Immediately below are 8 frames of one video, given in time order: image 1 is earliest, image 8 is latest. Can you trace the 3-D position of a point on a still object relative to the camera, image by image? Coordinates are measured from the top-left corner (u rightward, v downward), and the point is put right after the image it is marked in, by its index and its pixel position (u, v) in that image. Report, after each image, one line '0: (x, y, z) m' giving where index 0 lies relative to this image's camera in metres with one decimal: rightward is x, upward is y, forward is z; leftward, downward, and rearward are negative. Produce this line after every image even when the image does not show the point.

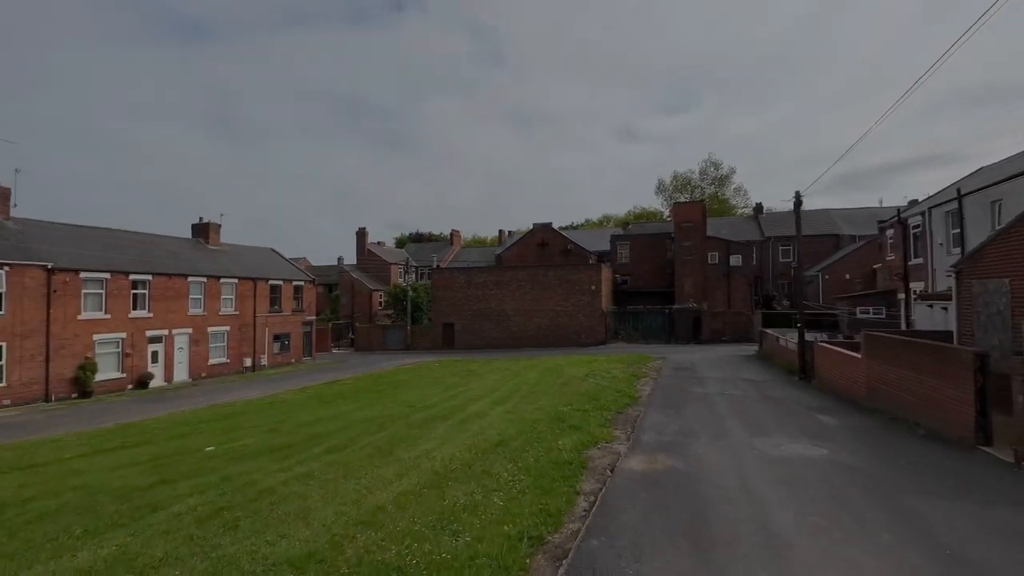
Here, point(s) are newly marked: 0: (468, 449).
0: (-0.7, -2.7, +8.2) m
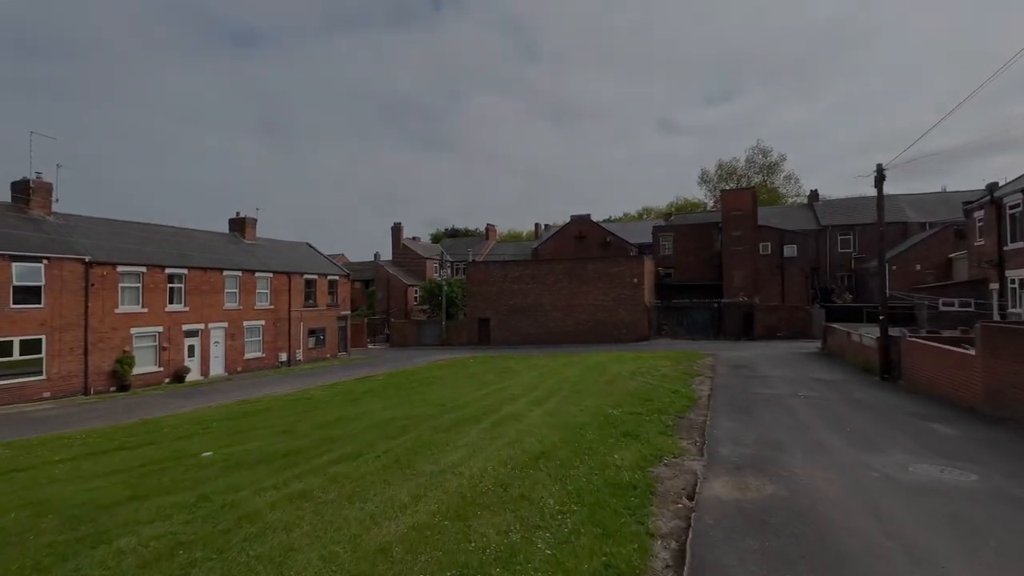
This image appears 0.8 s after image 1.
0: (-0.1, -2.4, +6.7) m
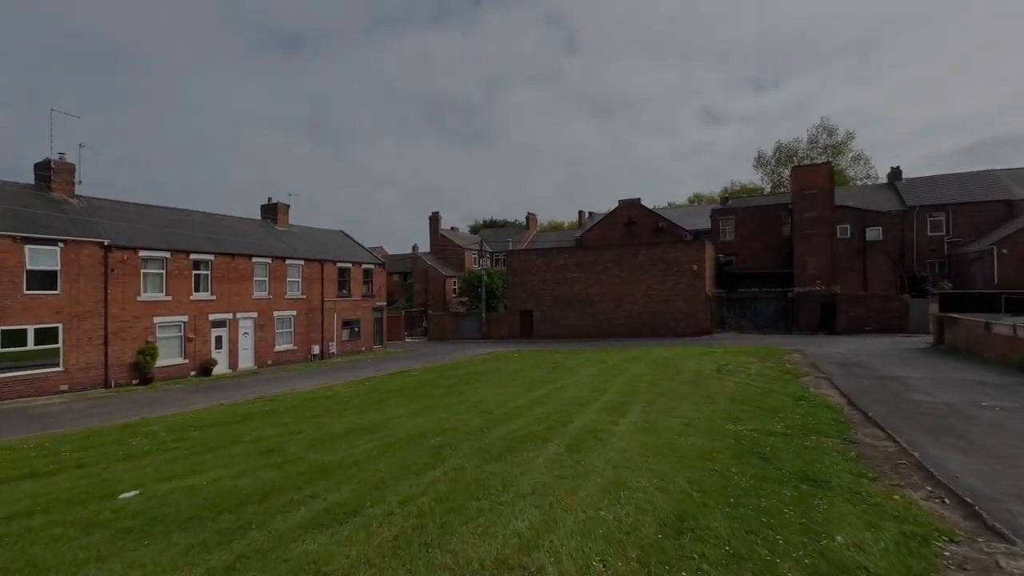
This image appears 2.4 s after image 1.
0: (+0.8, -1.9, +3.5) m
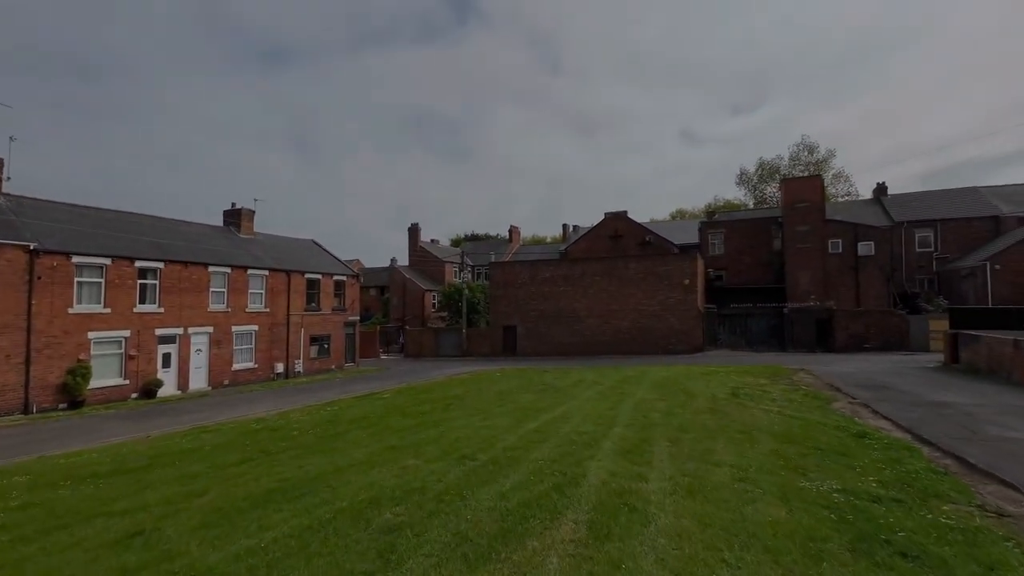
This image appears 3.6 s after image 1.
0: (+0.8, -1.7, +1.4) m
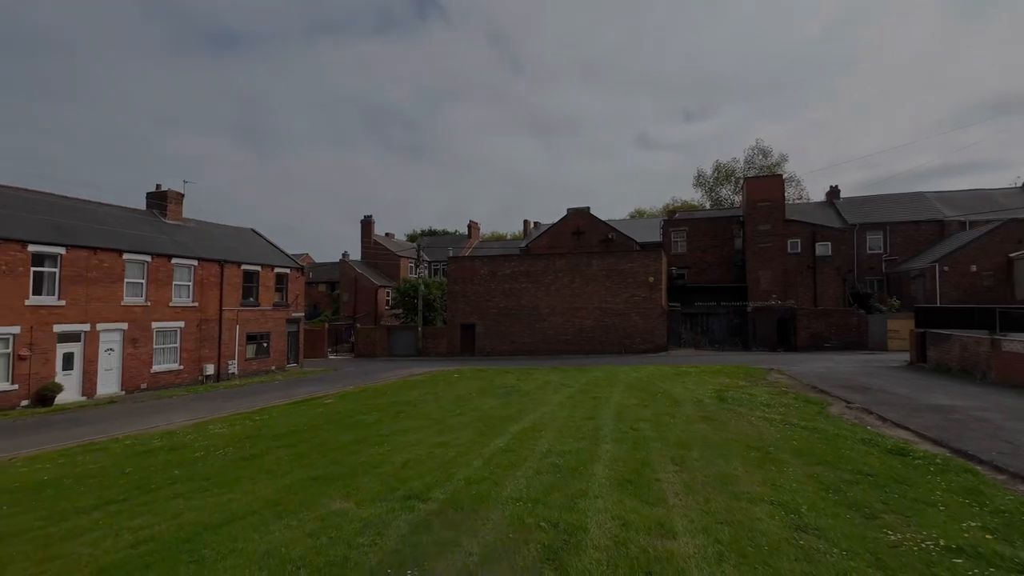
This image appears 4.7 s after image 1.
0: (+1.0, -1.5, -0.4) m
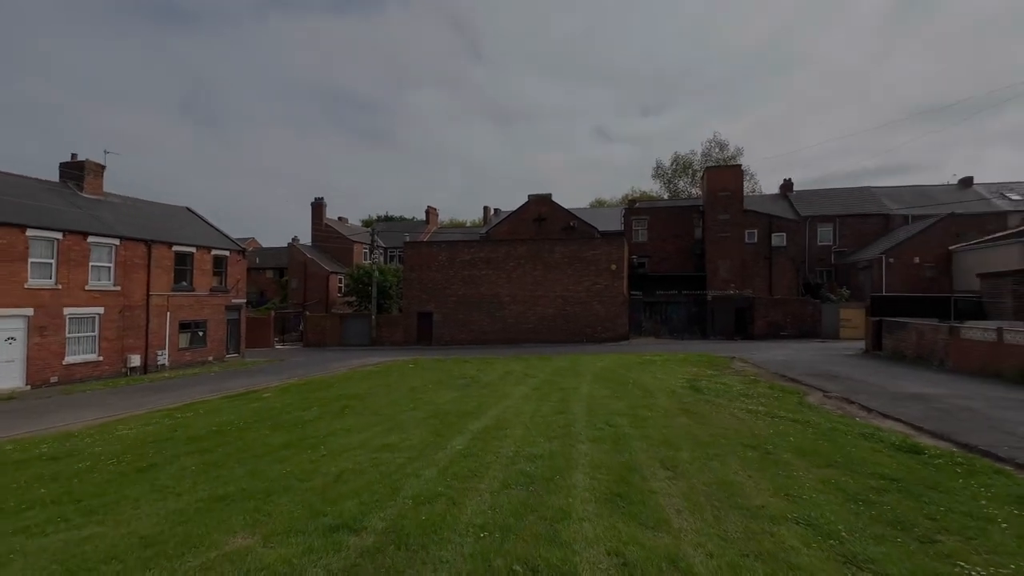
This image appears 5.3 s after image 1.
0: (+1.1, -1.3, -1.5) m
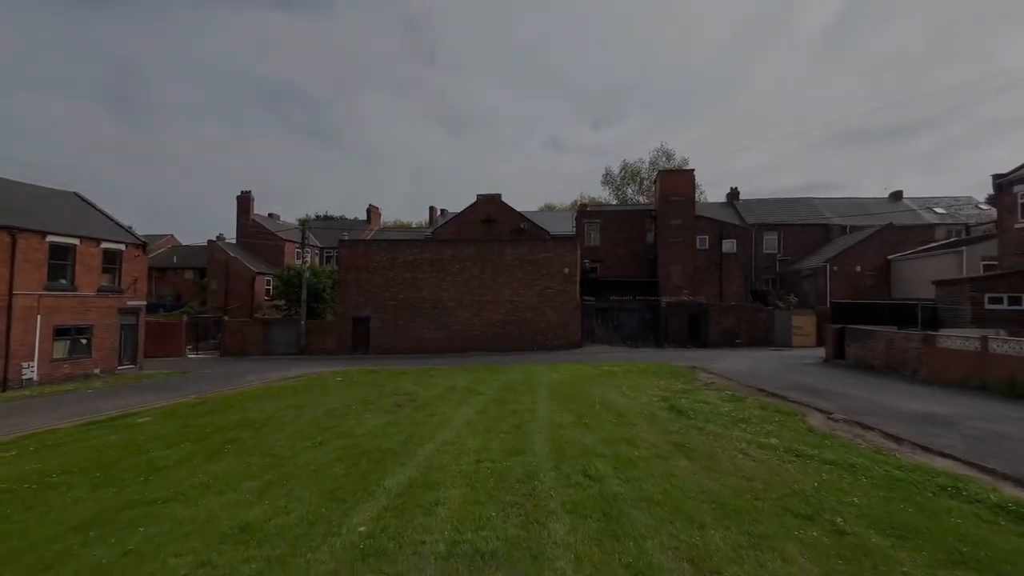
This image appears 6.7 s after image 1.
0: (+1.4, -1.1, -3.8) m
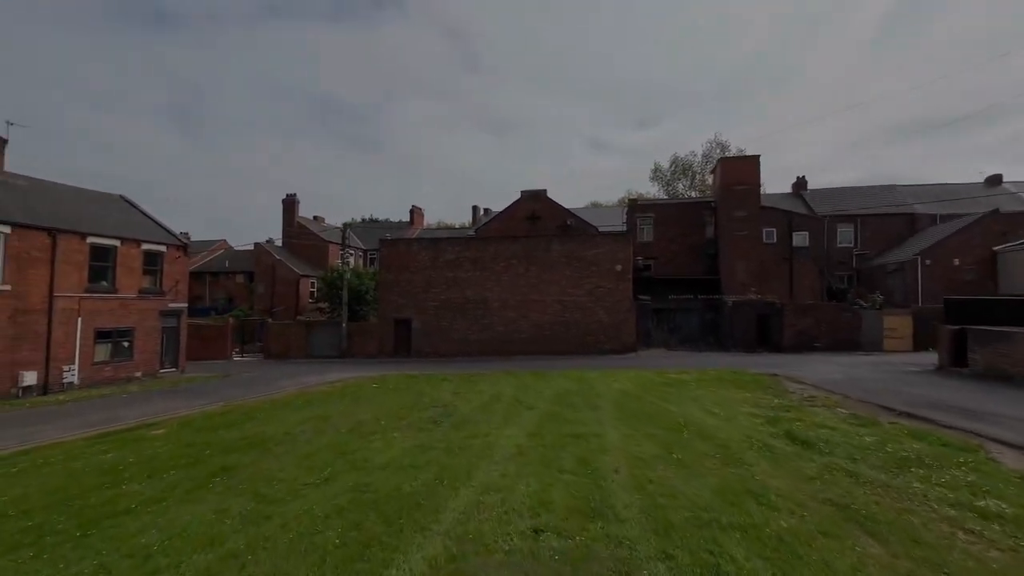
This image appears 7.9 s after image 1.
0: (+1.2, -0.9, -6.1) m
